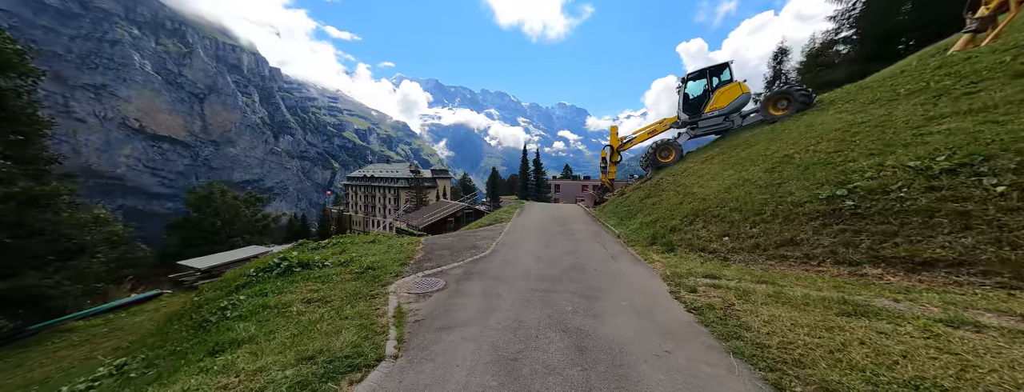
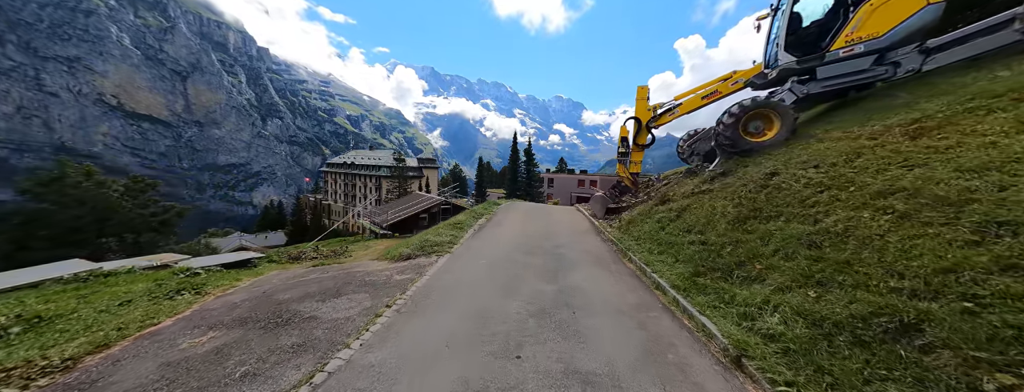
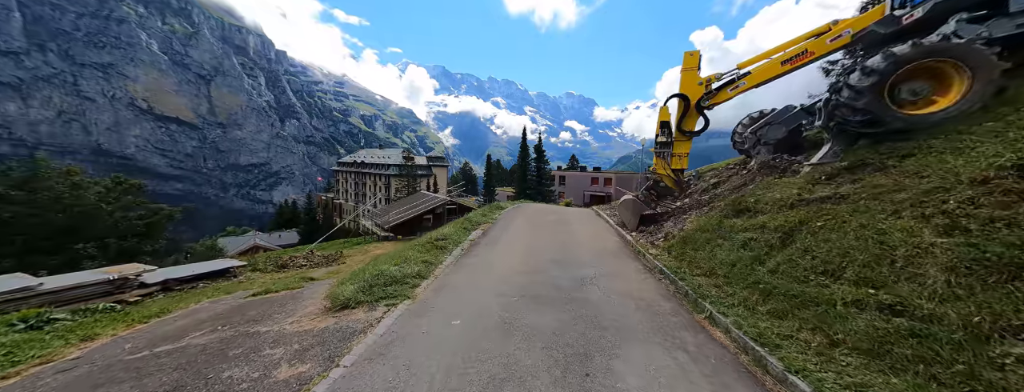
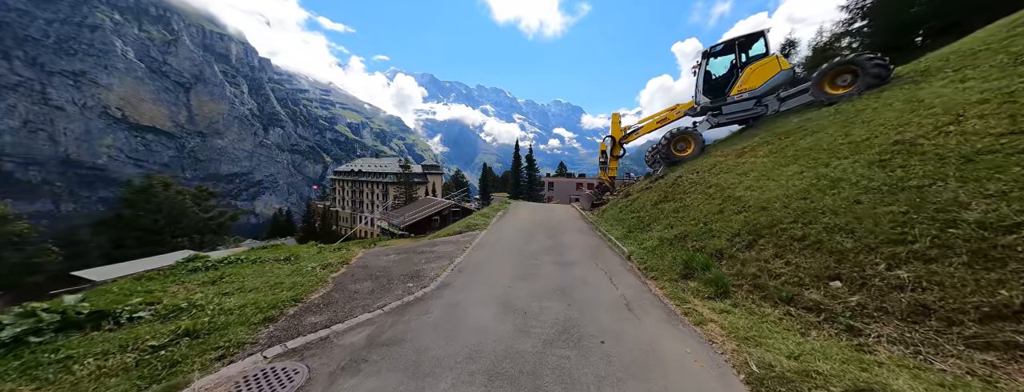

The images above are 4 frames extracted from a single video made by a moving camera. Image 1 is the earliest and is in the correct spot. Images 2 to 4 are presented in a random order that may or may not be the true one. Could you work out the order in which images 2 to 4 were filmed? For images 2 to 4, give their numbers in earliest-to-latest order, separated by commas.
4, 2, 3
